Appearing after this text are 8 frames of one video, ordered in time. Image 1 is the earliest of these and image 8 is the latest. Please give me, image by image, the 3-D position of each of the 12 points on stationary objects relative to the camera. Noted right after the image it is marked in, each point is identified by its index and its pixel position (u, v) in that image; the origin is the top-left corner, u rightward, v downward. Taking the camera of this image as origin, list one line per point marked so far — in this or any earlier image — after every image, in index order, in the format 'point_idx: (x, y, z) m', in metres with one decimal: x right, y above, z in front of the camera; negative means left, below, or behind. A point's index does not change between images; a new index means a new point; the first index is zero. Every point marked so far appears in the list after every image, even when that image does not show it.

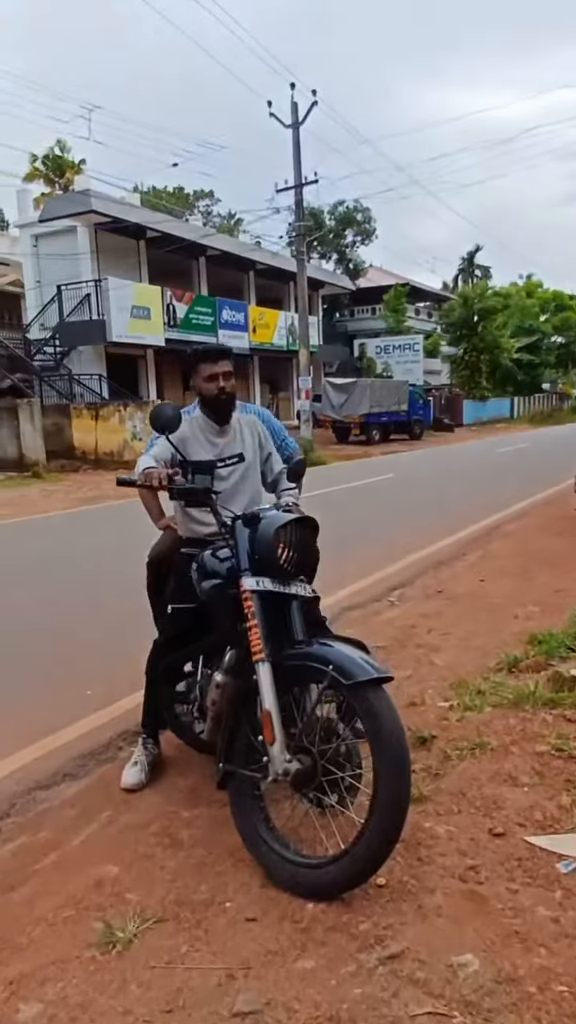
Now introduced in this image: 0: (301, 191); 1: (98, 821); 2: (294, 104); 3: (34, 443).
0: (+0.3, +8.6, +19.9) m
1: (-0.8, -1.2, +3.0) m
2: (+0.1, +10.3, +18.8) m
3: (-6.3, +1.7, +18.4) m
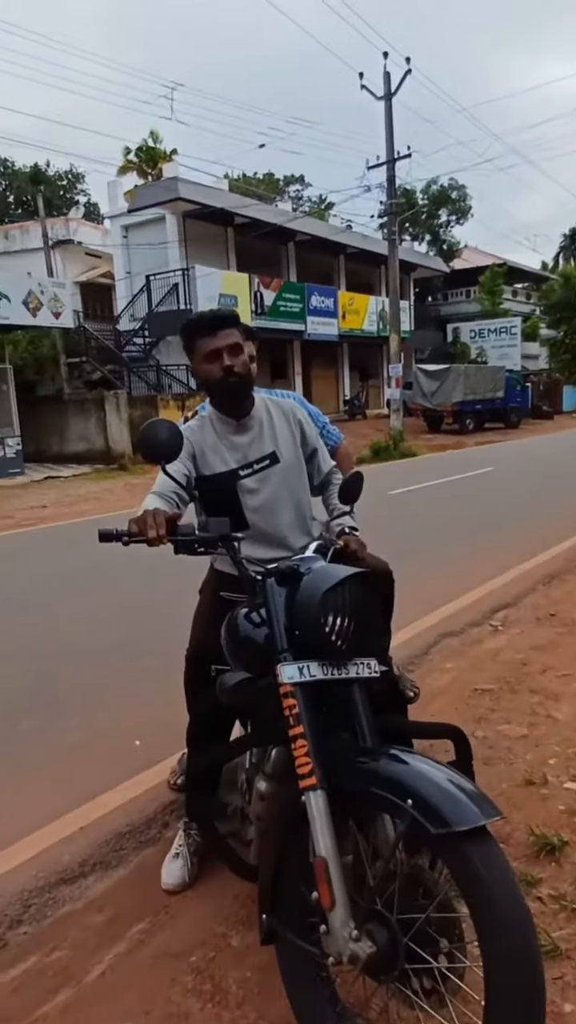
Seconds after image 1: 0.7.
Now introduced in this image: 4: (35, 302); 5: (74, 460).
0: (+2.7, +8.7, +18.8) m
1: (-0.5, -1.3, +2.3) m
2: (+2.4, +10.5, +17.8) m
3: (-4.1, +1.9, +18.3) m
4: (-5.3, +4.4, +15.7) m
5: (-5.5, +1.3, +19.0) m
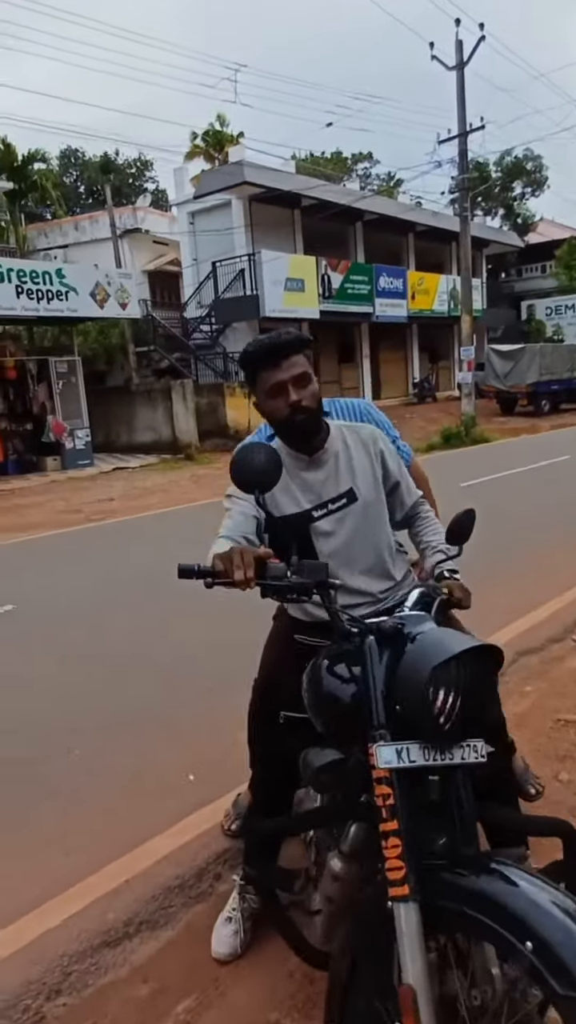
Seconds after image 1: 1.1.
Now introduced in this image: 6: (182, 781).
0: (+4.3, +9.0, +18.0) m
1: (-0.3, -1.5, +2.1) m
2: (+3.9, +10.7, +16.9) m
3: (-2.5, +2.1, +18.3) m
4: (-3.9, +4.6, +15.7) m
5: (-3.7, +1.6, +19.1) m
6: (-0.5, -1.2, +3.4) m
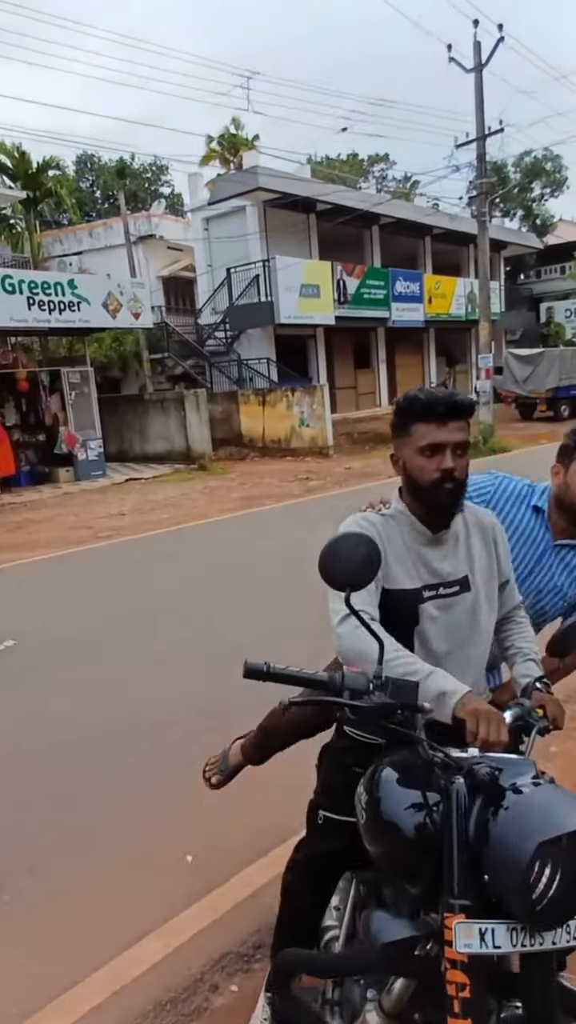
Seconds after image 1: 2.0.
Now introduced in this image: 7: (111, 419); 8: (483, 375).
0: (+4.6, +8.8, +17.7) m
1: (-0.3, -1.7, +1.9) m
2: (+4.2, +10.5, +16.6) m
3: (-2.1, +1.9, +18.1) m
4: (-3.6, +4.4, +15.6) m
5: (-3.4, +1.3, +18.9) m
6: (-0.5, -1.5, +3.1) m
7: (-4.7, +2.5, +19.9) m
8: (+5.1, +3.6, +19.3) m
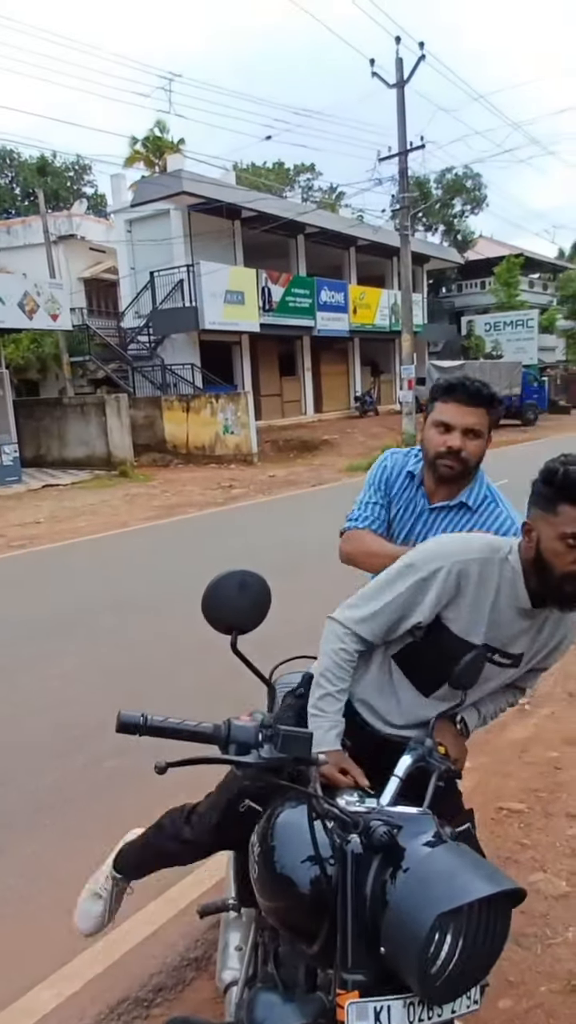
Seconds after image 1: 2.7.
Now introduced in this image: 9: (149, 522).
0: (+2.8, +8.6, +18.0) m
1: (-0.6, -1.8, +1.7) m
2: (+2.5, +10.3, +16.9) m
3: (-4.0, +1.7, +17.7) m
4: (-5.2, +4.2, +15.0) m
5: (-5.3, +1.1, +18.4) m
6: (-0.8, -1.5, +2.9) m
7: (-6.7, +2.3, +19.2) m
8: (+3.1, +3.3, +19.6) m
9: (-2.2, -0.2, +11.9) m
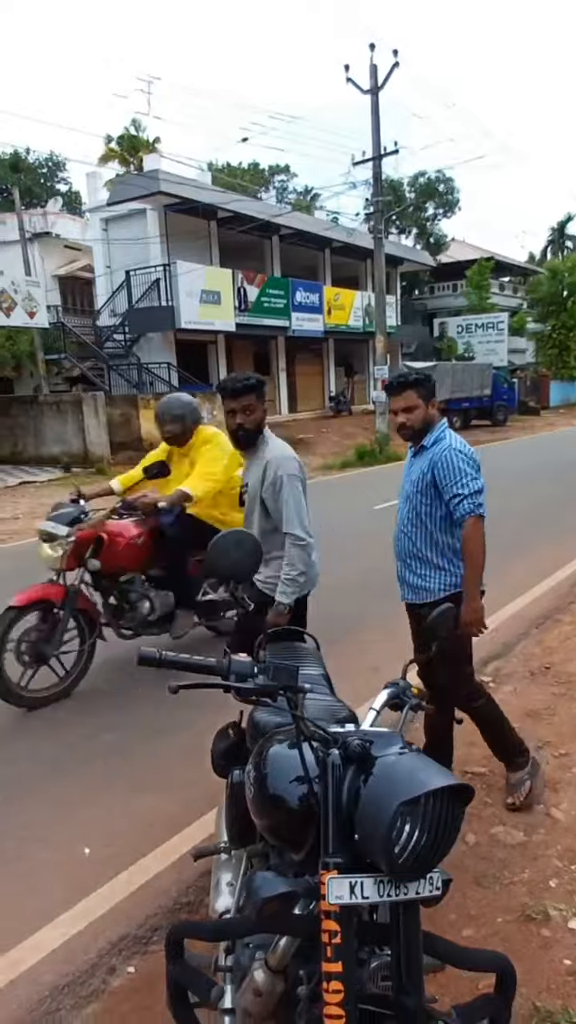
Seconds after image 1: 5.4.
0: (+2.3, +8.6, +18.3) m
1: (-0.6, -1.7, +1.9) m
2: (+2.0, +10.3, +17.2) m
3: (-4.6, +1.8, +17.8) m
4: (-5.7, +4.3, +15.1) m
5: (-5.9, +1.2, +18.4) m
6: (-0.9, -1.5, +3.1) m
7: (-7.3, +2.4, +19.2) m
8: (+2.5, +3.4, +20.0) m
9: (-2.6, -0.1, +12.0) m
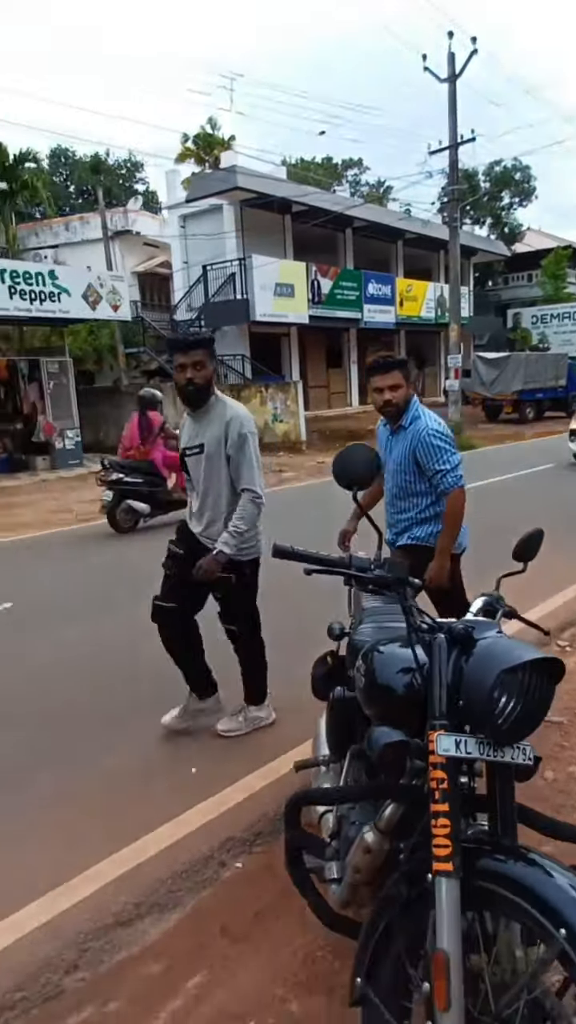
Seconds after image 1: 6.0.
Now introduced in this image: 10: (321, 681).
0: (+4.1, +8.9, +18.3) m
1: (-0.3, -1.5, +2.3) m
2: (+3.8, +10.6, +17.2) m
3: (-2.8, +2.1, +18.4) m
4: (-4.1, +4.6, +15.8) m
5: (-4.0, +1.6, +19.1) m
6: (-0.5, -1.3, +3.5) m
7: (-5.4, +2.7, +20.1) m
8: (+4.4, +3.7, +20.0) m
9: (-1.4, +0.2, +12.5) m
10: (+0.1, -0.7, +3.0) m
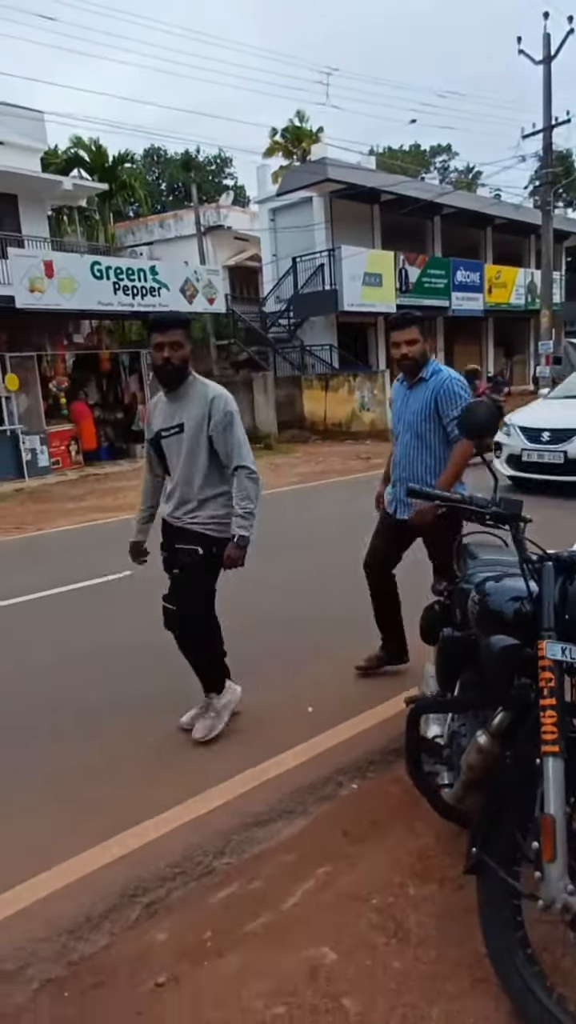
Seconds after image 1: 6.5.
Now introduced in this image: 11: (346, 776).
0: (+6.3, +9.2, +18.0) m
1: (+0.1, -1.3, +2.7) m
2: (+5.9, +10.9, +16.9) m
3: (-0.6, +2.4, +18.9) m
4: (-2.2, +4.9, +16.5) m
5: (-1.7, +1.9, +19.8) m
6: (+0.1, -1.1, +3.9) m
7: (-3.0, +3.1, +20.9) m
8: (+6.8, +4.0, +19.7) m
9: (+0.2, +0.5, +12.9) m
10: (+0.6, -0.5, +3.3) m
11: (+0.3, -1.2, +3.3) m
